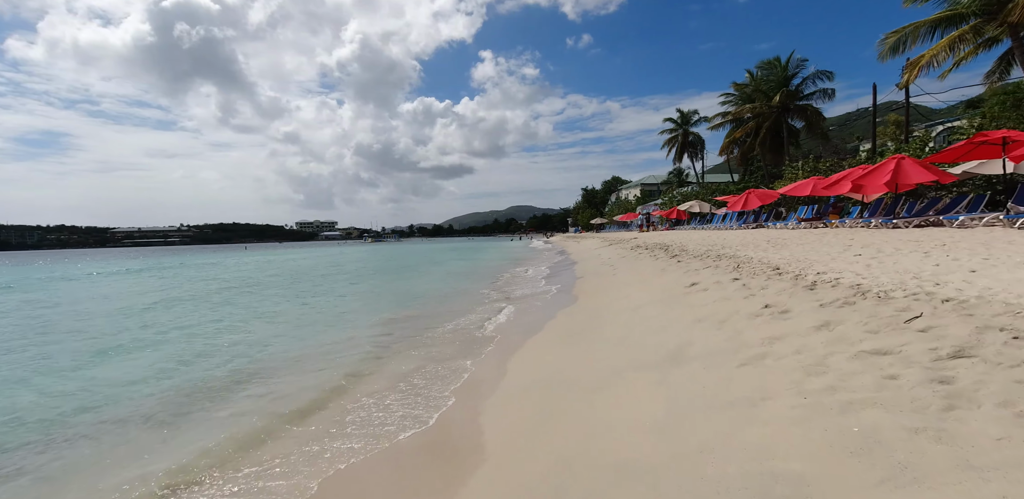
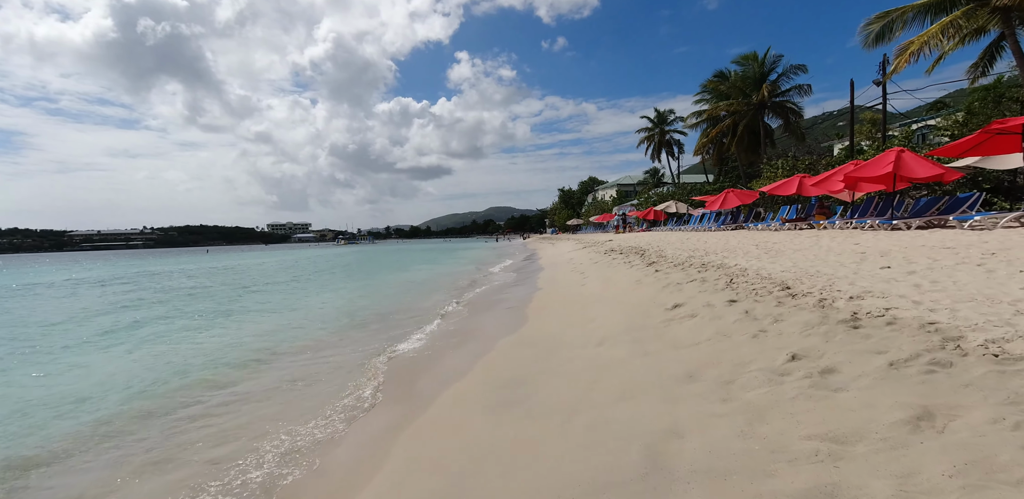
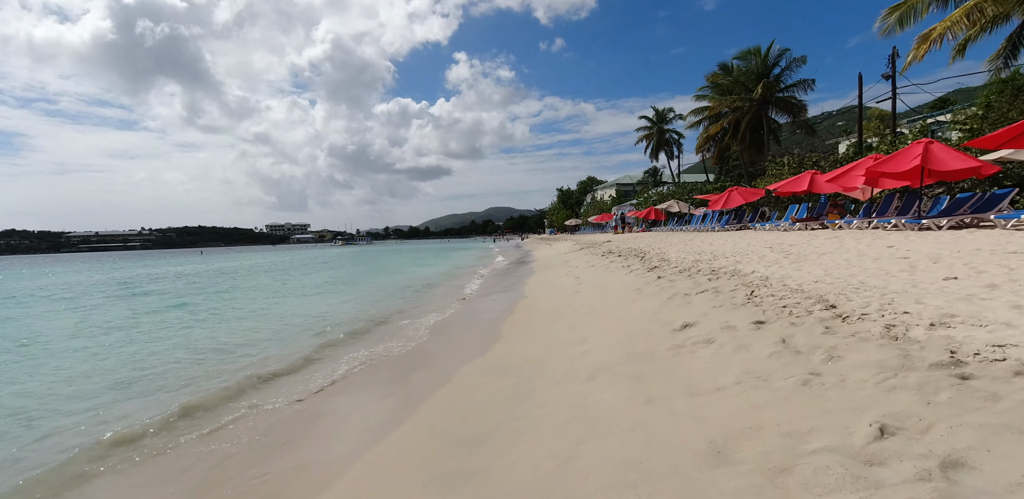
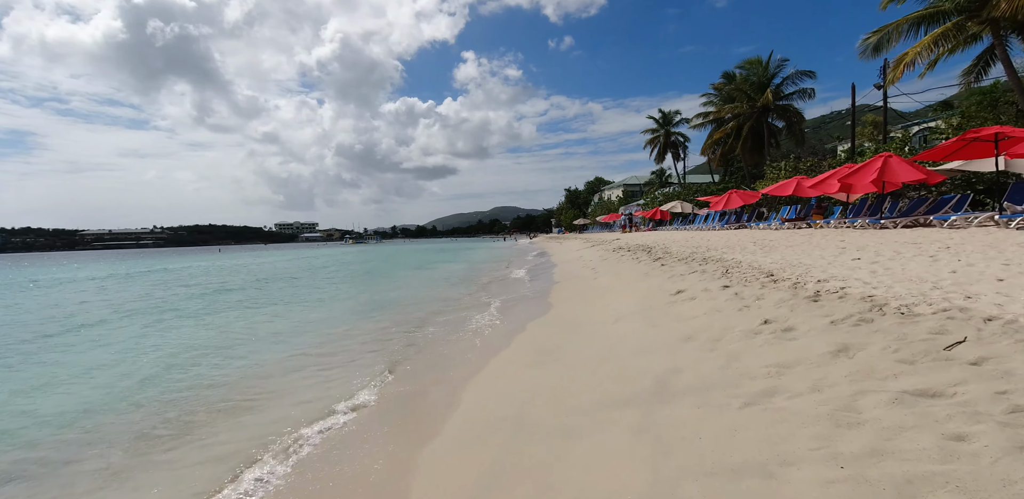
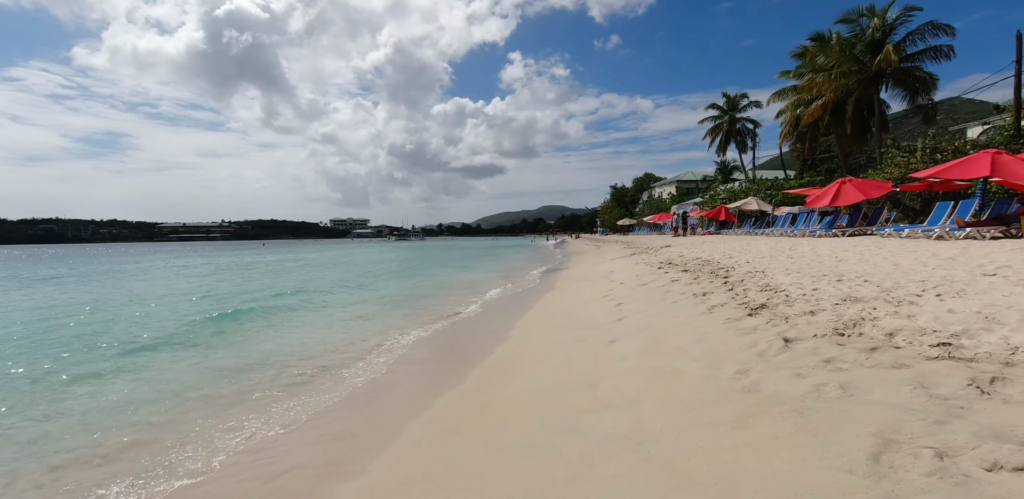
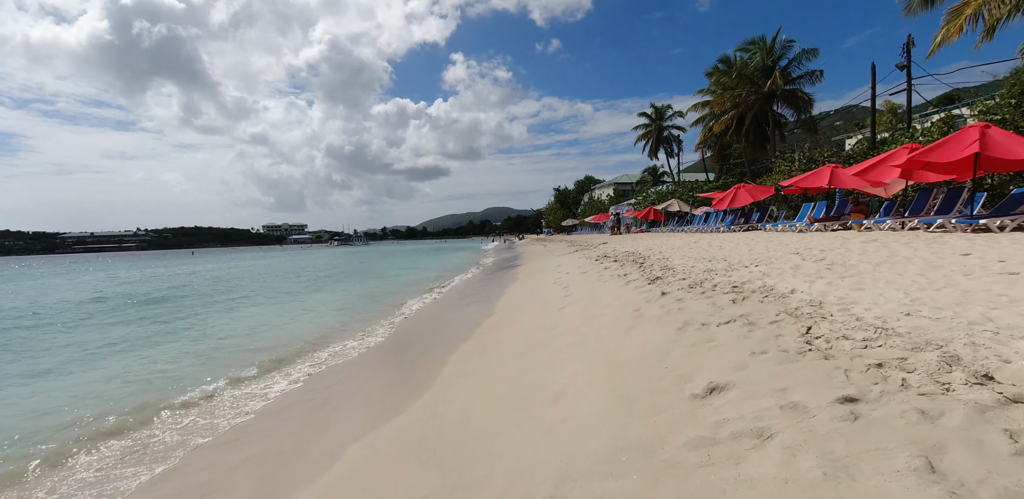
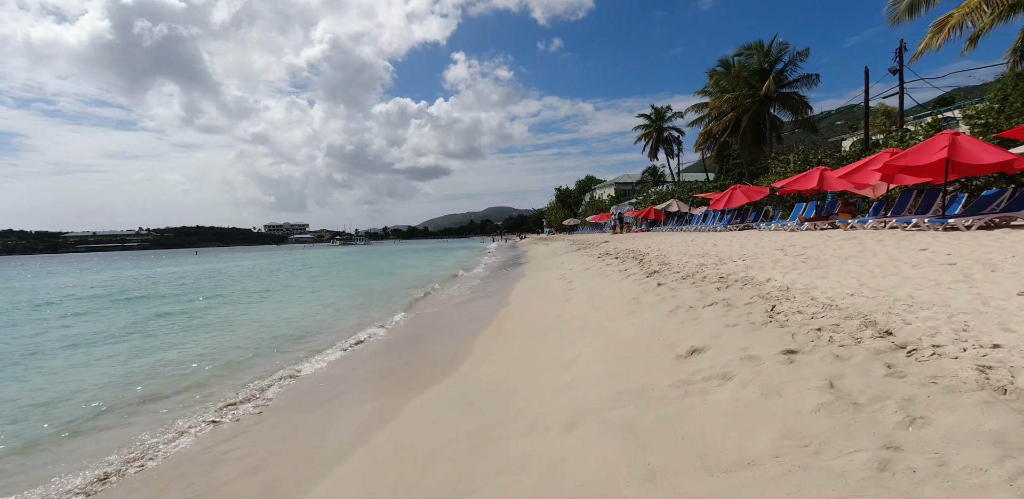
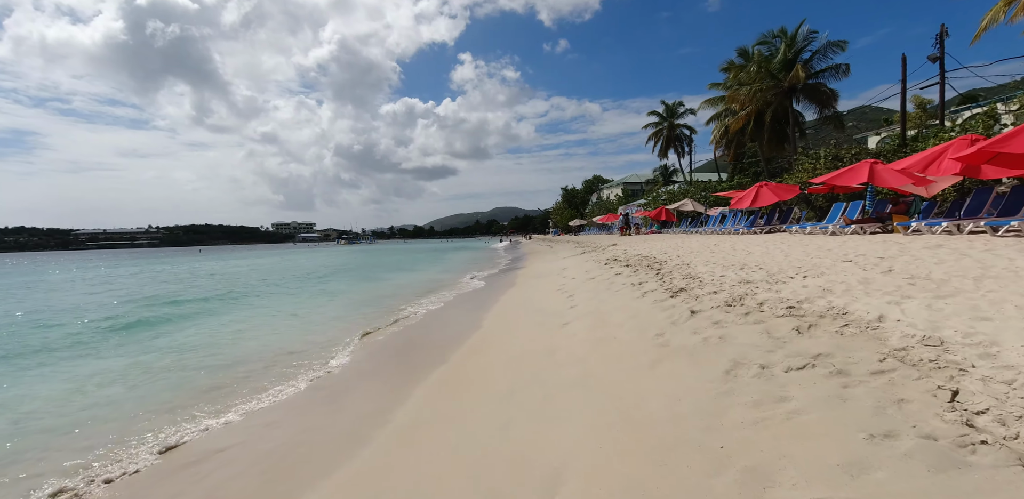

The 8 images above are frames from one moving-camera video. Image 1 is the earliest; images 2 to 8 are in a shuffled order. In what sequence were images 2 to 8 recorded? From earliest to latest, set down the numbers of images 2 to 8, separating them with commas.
4, 2, 3, 7, 6, 8, 5
